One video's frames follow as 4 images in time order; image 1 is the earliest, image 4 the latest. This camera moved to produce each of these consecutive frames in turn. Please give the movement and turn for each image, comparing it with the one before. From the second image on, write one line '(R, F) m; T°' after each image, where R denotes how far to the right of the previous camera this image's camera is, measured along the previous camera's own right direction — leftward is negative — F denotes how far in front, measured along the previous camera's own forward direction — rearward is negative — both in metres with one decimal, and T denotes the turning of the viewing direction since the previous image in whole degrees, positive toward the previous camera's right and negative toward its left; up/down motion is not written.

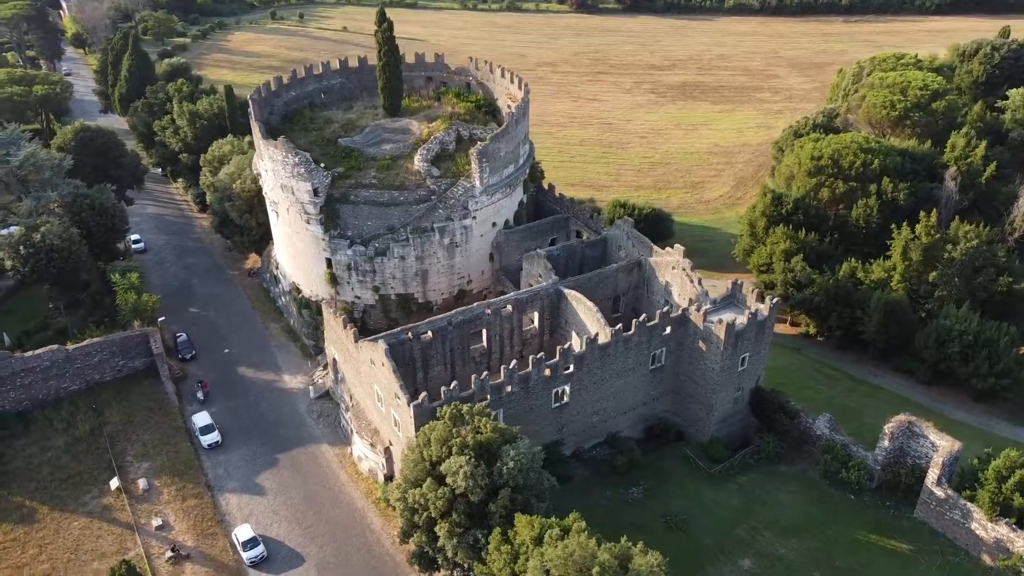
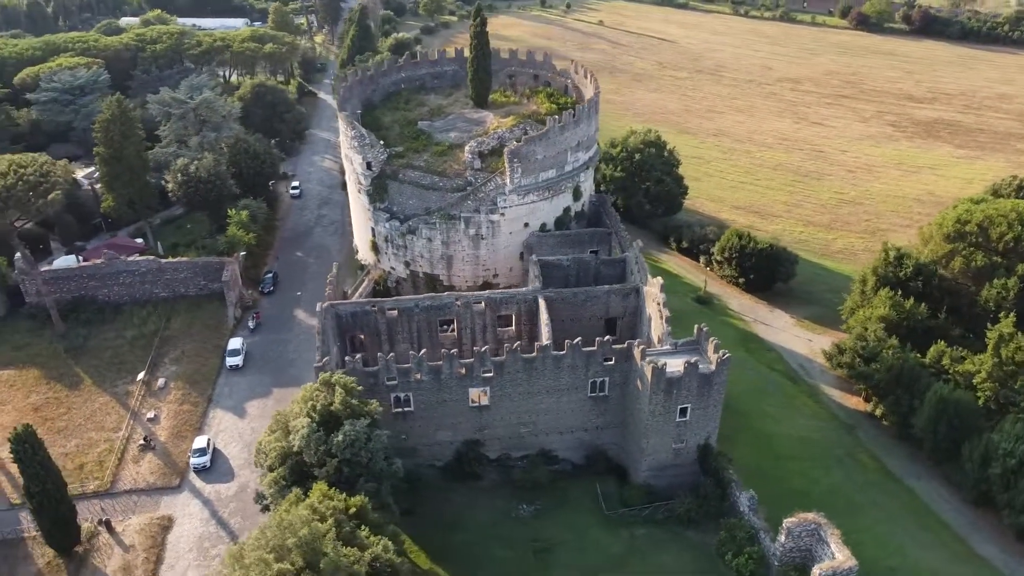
(+14.9, +1.9) m; -20°
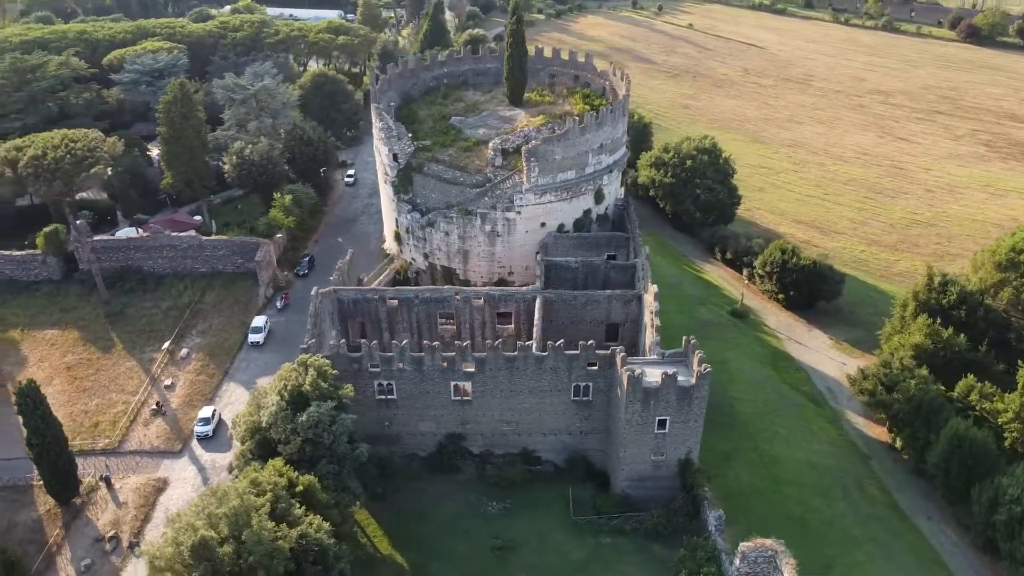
(+4.8, +0.2) m; -7°
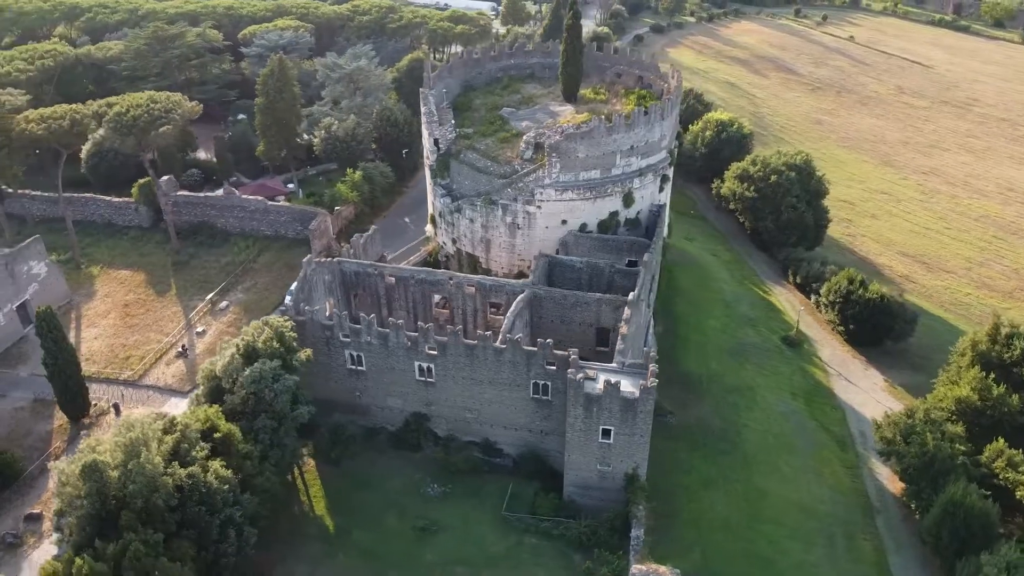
(+8.7, +0.8) m; -11°
